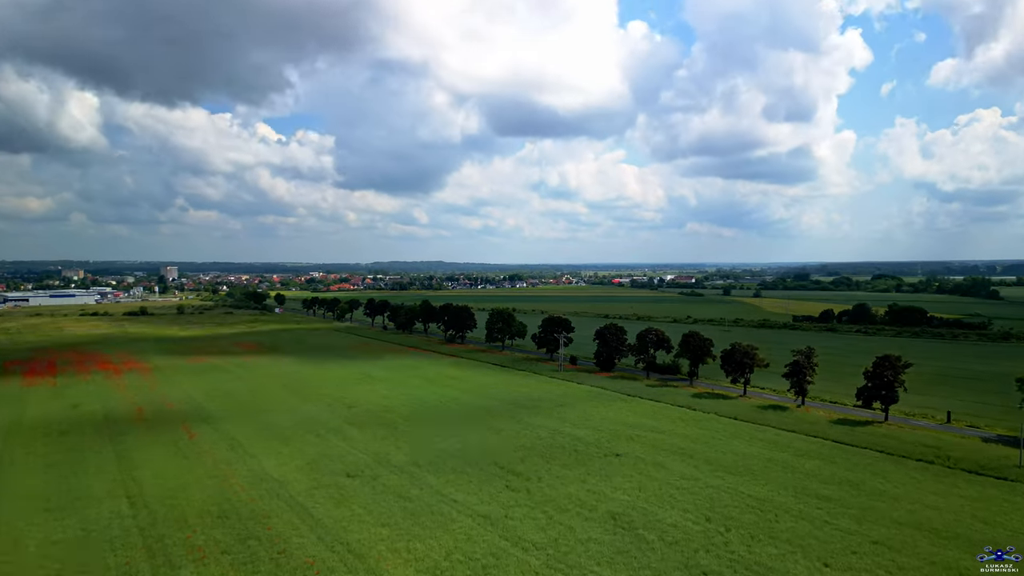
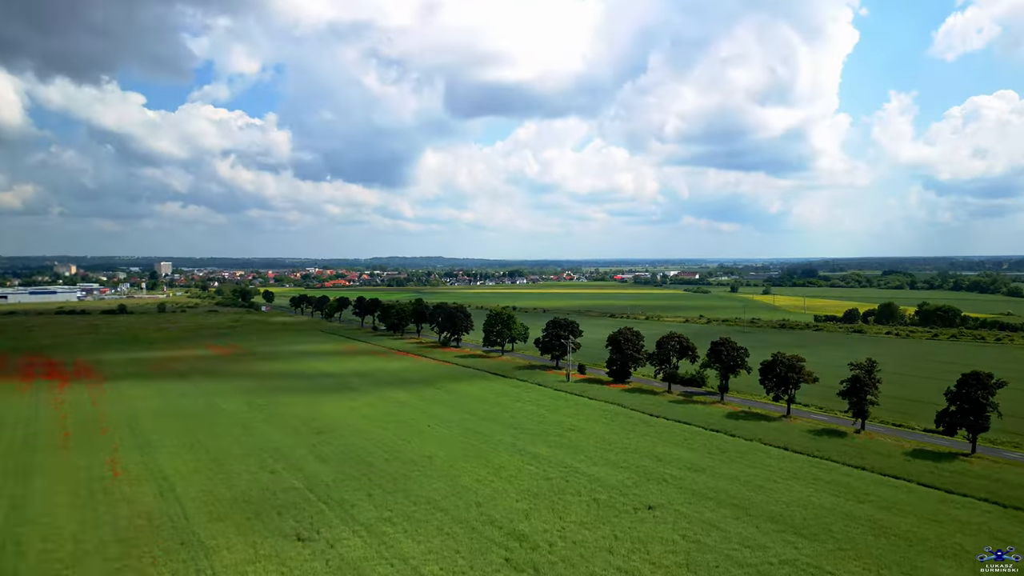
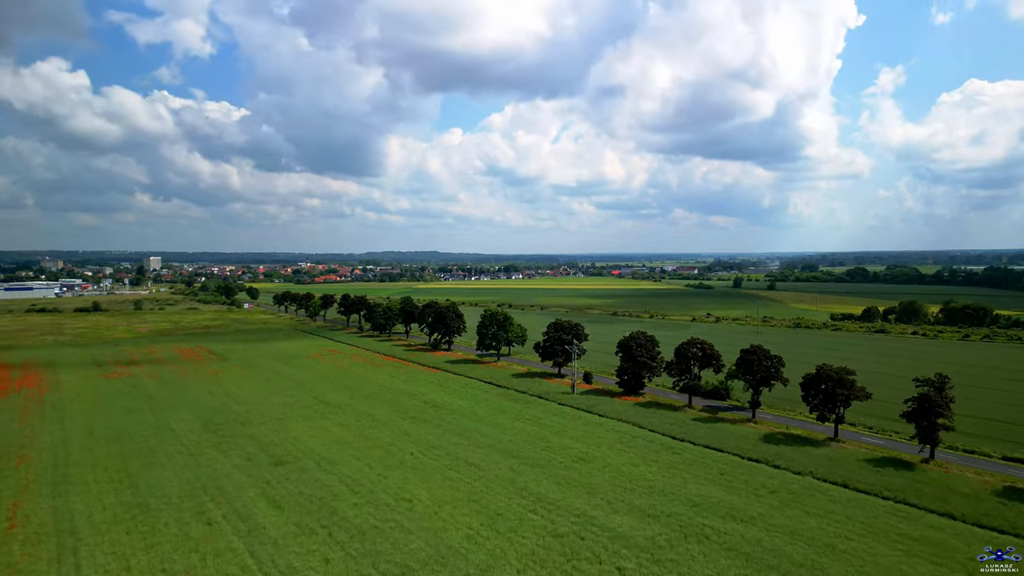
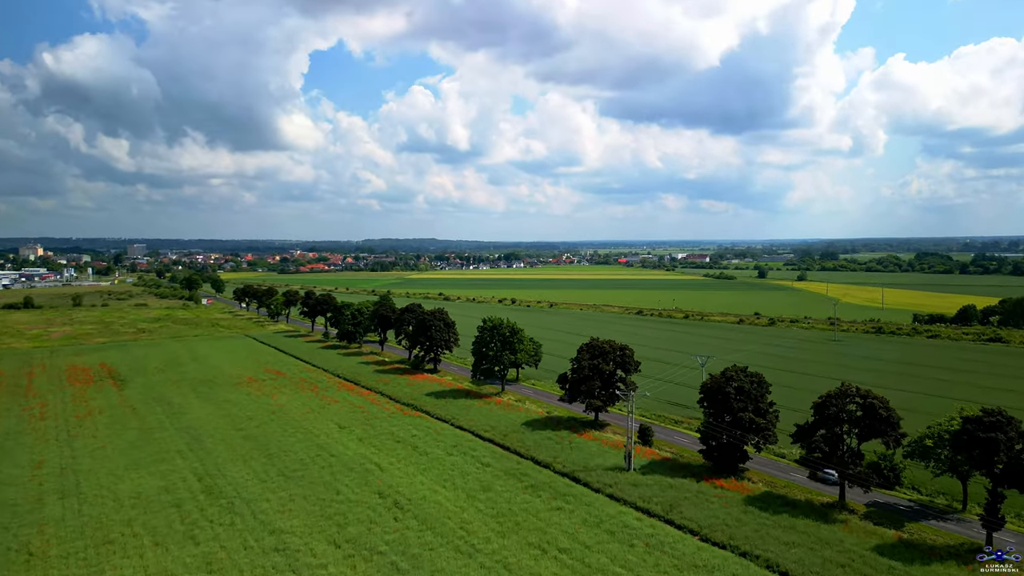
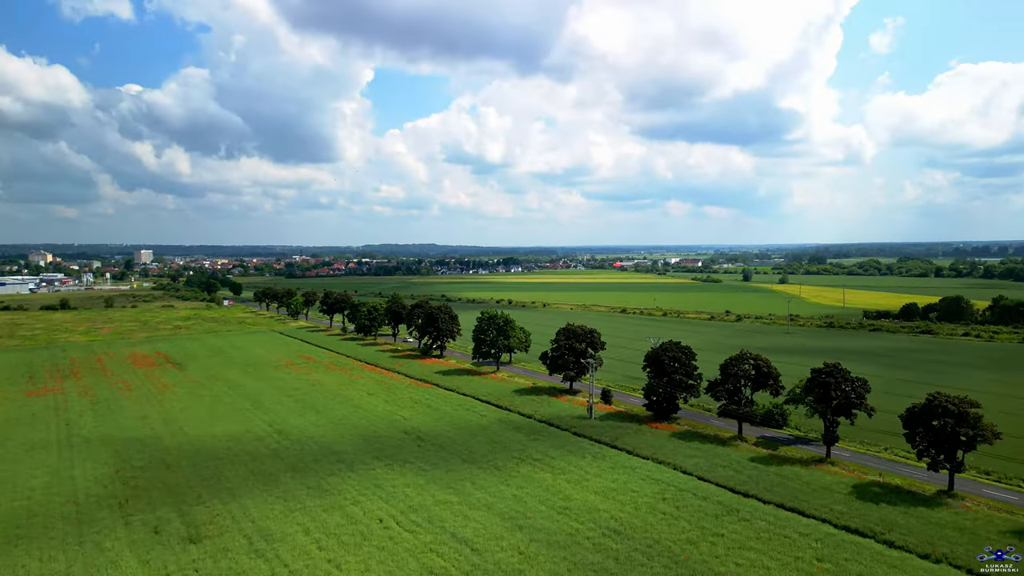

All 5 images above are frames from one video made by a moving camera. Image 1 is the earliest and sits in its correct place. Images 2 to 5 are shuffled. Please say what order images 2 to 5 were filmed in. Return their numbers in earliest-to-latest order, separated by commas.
2, 3, 5, 4
